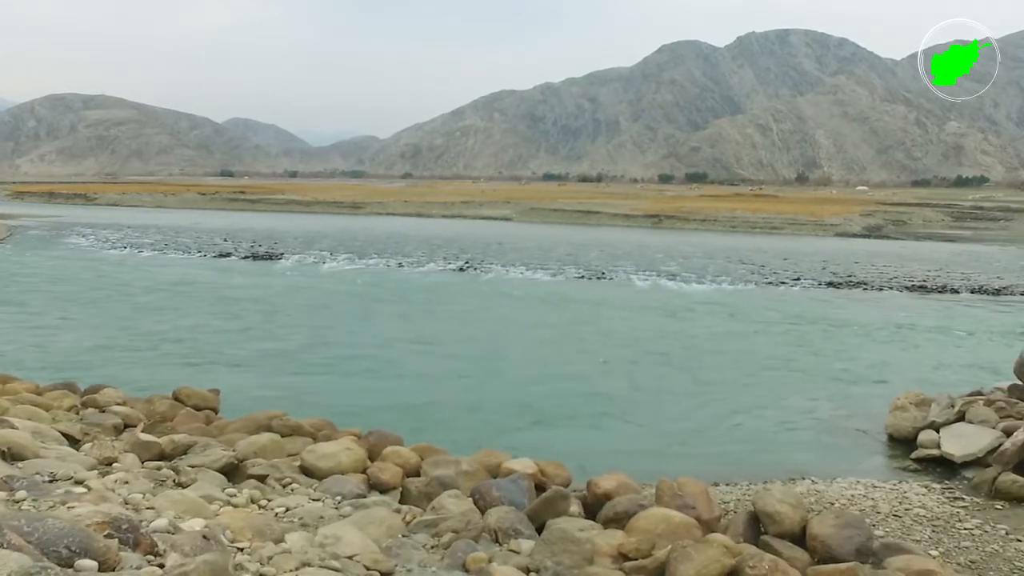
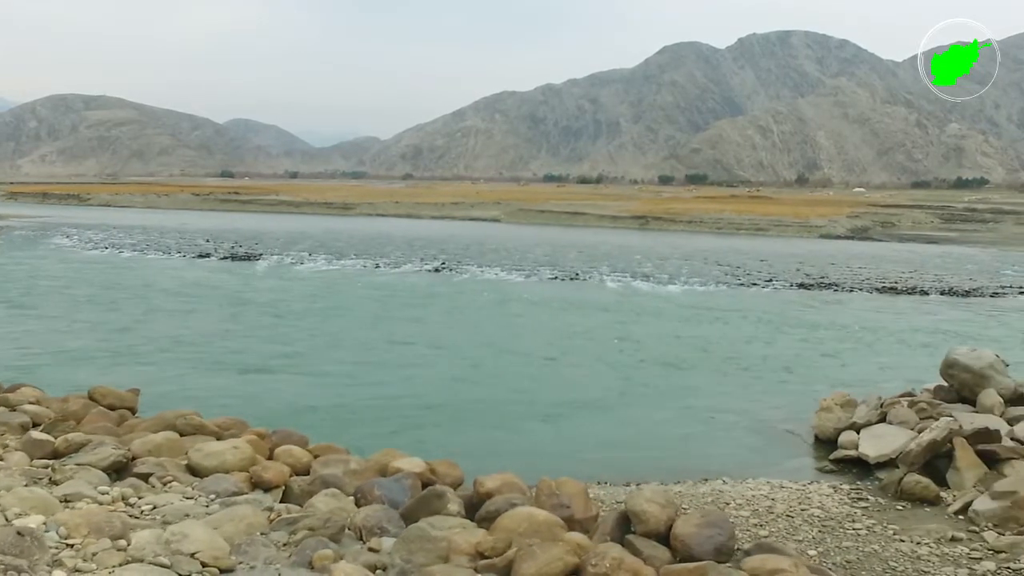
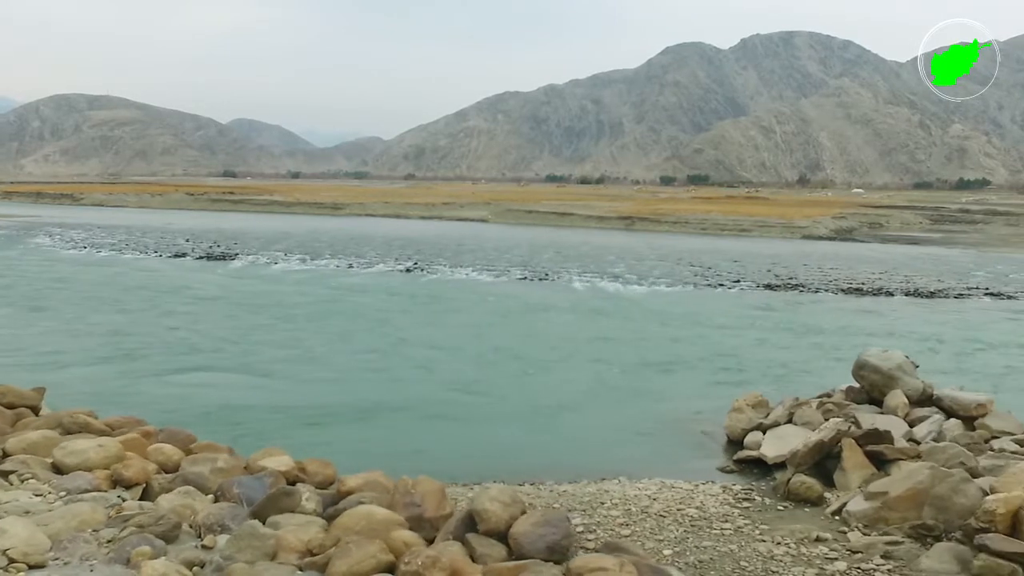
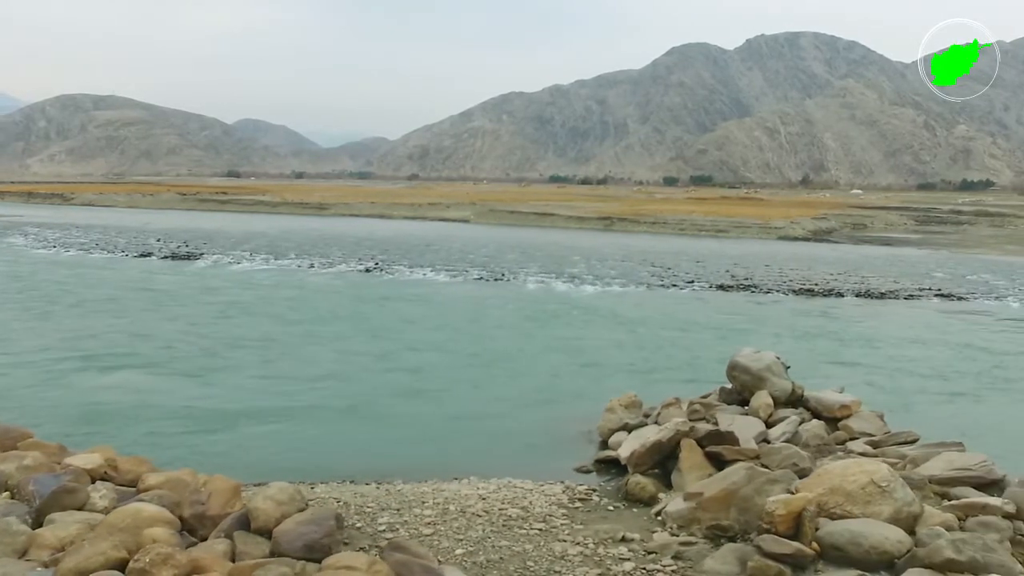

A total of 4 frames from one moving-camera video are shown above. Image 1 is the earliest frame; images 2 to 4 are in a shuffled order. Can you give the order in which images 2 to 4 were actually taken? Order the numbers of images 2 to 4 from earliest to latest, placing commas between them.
2, 3, 4
